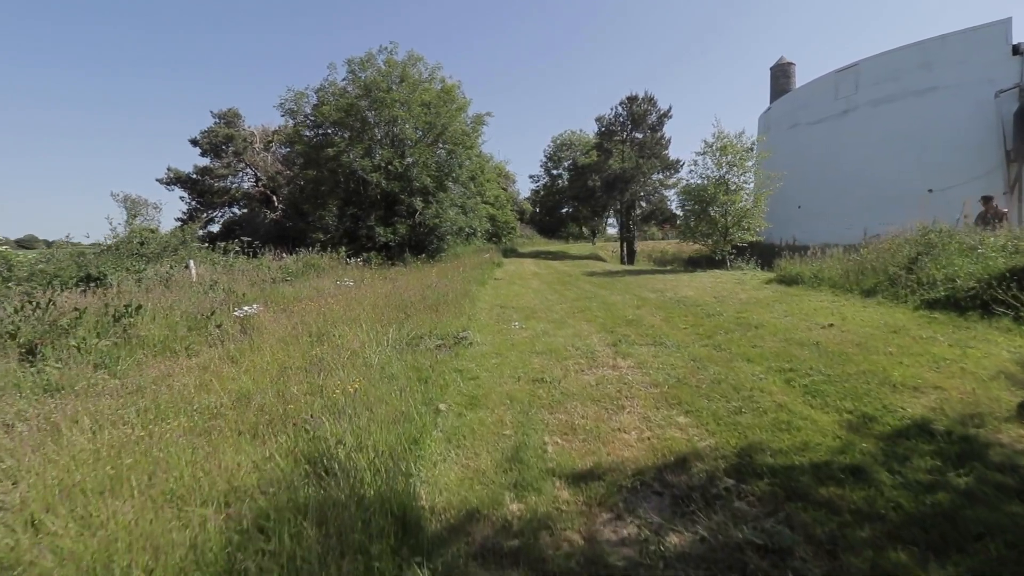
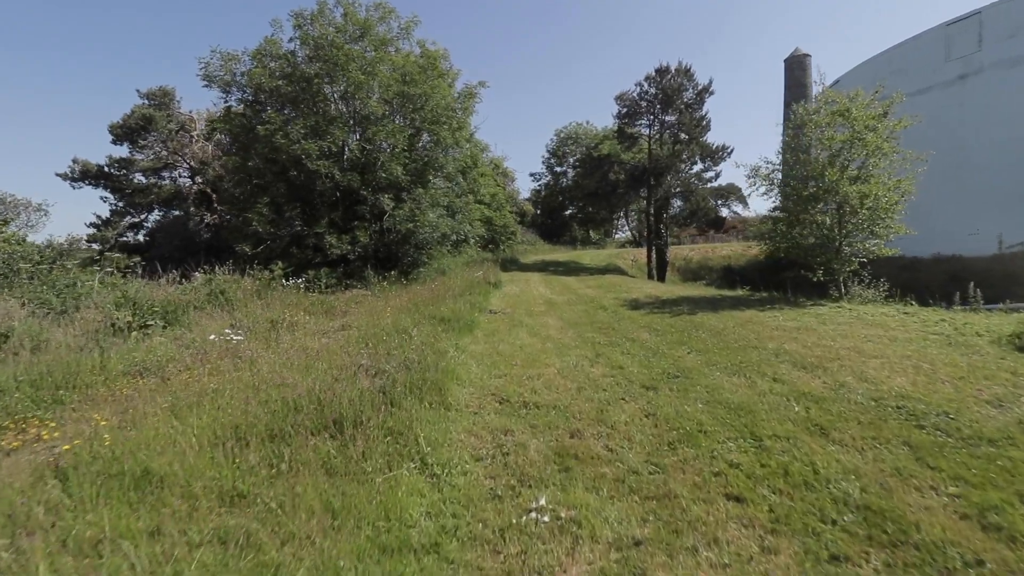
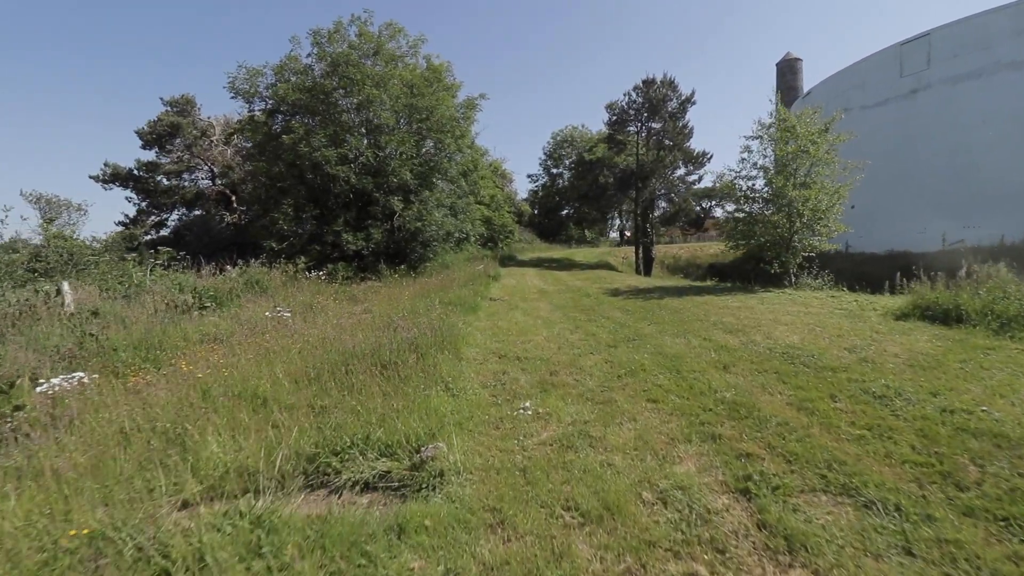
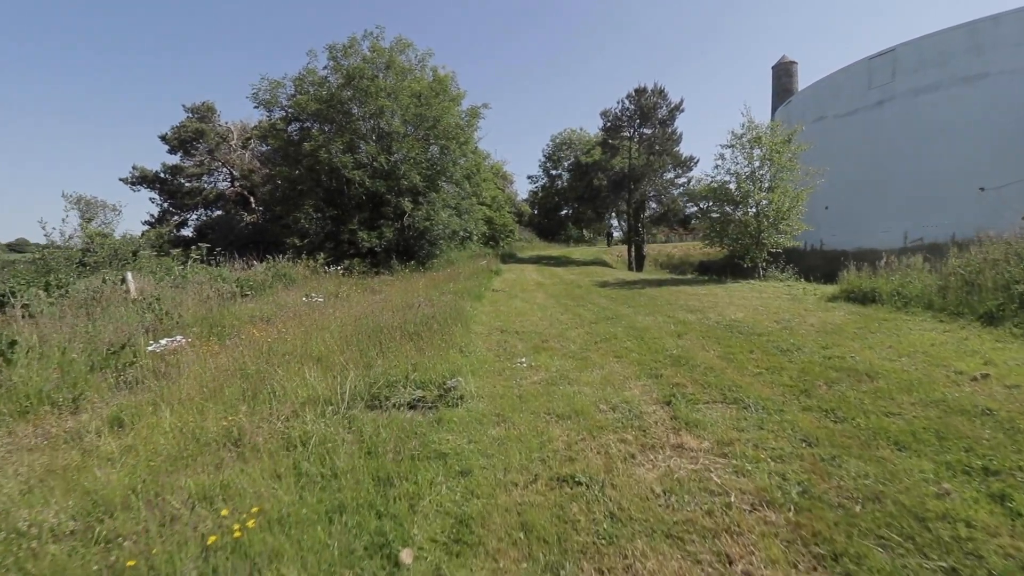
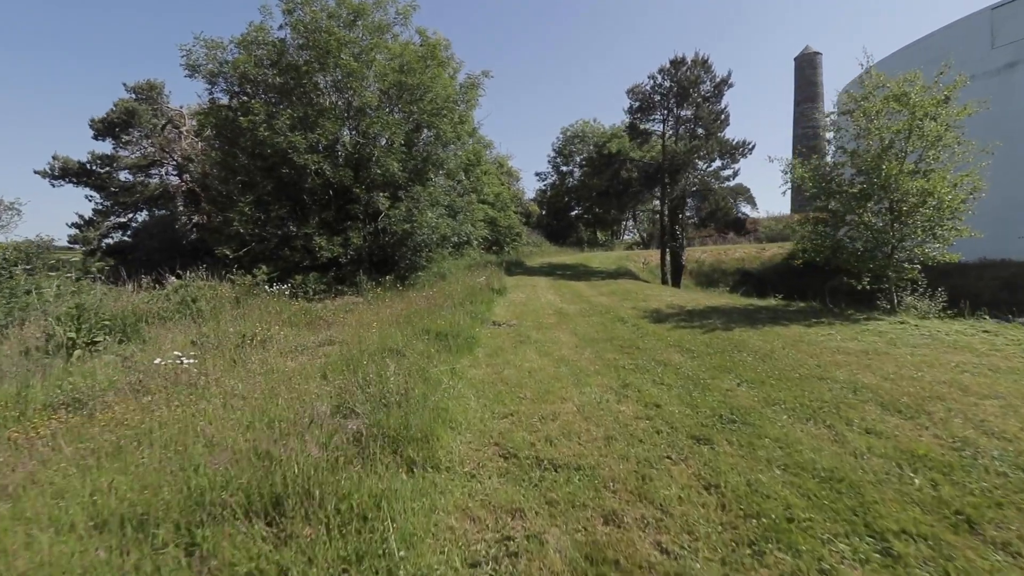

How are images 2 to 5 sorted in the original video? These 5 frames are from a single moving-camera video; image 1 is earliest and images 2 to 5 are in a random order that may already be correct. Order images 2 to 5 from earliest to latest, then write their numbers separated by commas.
4, 3, 2, 5
